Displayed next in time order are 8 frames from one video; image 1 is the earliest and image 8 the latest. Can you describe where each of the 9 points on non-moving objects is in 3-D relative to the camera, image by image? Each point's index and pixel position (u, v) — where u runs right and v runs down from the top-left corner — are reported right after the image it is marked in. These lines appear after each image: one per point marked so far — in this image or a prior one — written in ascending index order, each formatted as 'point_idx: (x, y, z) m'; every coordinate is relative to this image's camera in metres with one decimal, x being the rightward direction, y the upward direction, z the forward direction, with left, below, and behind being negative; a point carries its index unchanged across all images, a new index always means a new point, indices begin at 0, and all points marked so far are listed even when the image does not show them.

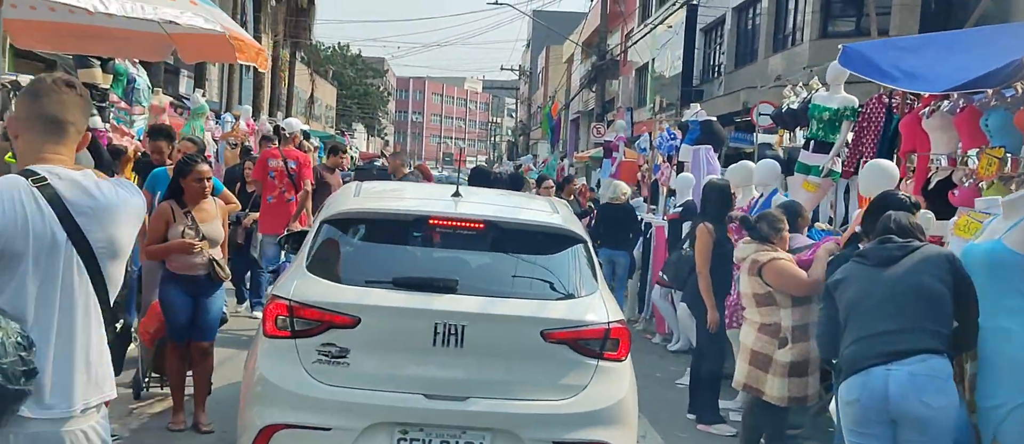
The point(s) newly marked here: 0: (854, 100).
0: (+2.6, +0.9, +9.1) m
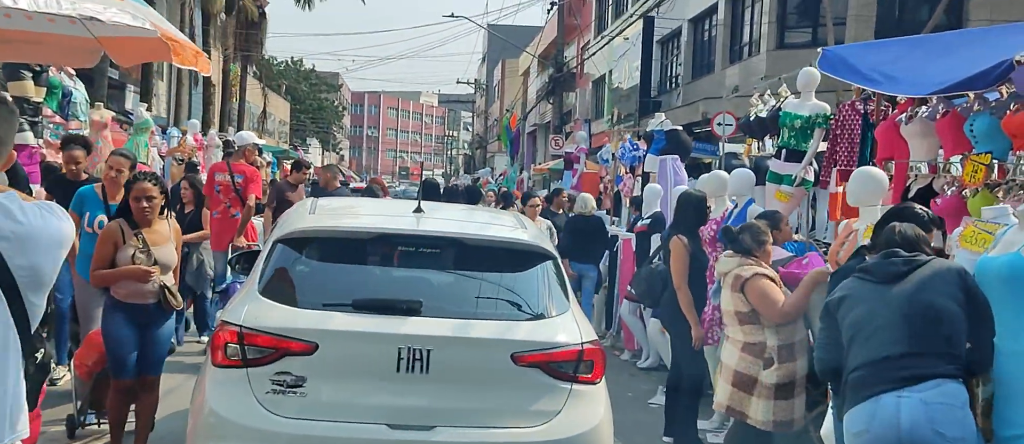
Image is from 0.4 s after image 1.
0: (+2.3, +0.8, +8.8) m
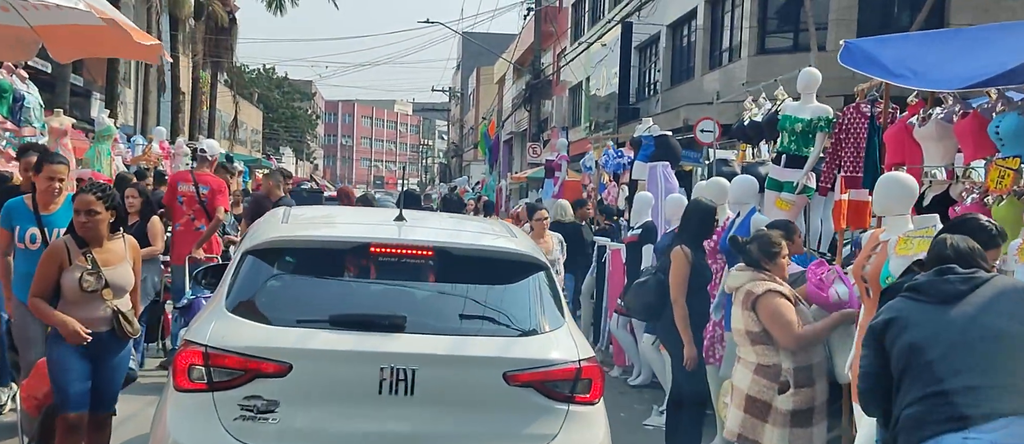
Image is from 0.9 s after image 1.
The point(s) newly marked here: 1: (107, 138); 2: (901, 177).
0: (+2.2, +0.8, +8.3) m
1: (-4.6, +1.0, +13.5) m
2: (+1.6, +0.2, +5.1) m
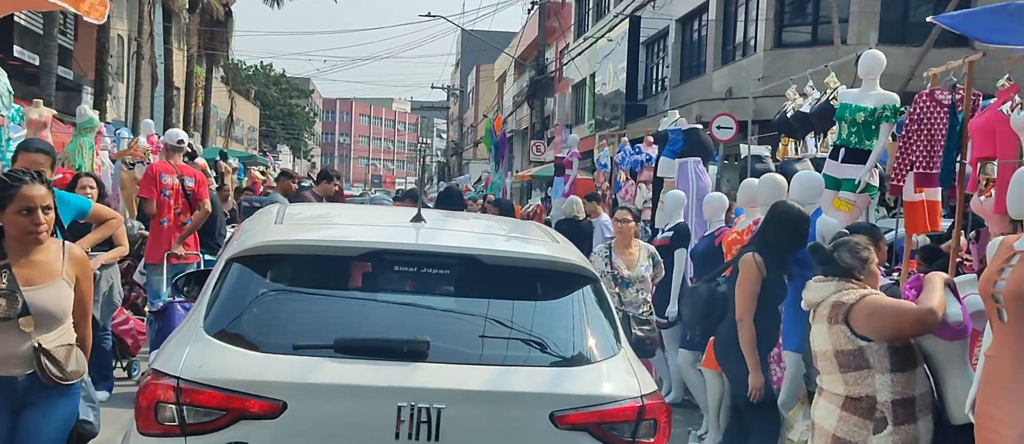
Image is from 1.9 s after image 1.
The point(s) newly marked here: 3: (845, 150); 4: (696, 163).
0: (+2.4, +0.8, +7.4) m
1: (-4.4, +1.0, +12.6) m
2: (+1.8, +0.2, +4.1) m
3: (+2.1, +0.5, +7.5) m
4: (+1.6, +0.5, +10.1) m
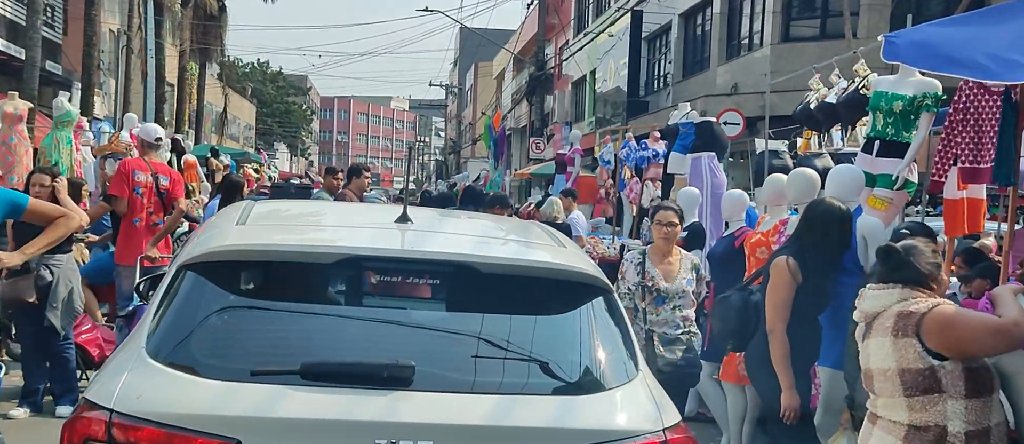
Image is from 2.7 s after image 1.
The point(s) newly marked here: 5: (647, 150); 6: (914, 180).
0: (+2.4, +0.8, +6.7) m
1: (-4.4, +1.0, +11.9) m
2: (+1.8, +0.2, +3.4) m
3: (+2.1, +0.5, +6.8) m
4: (+1.6, +0.5, +9.4) m
5: (+1.6, +0.8, +13.8) m
6: (+2.3, +0.2, +6.7) m
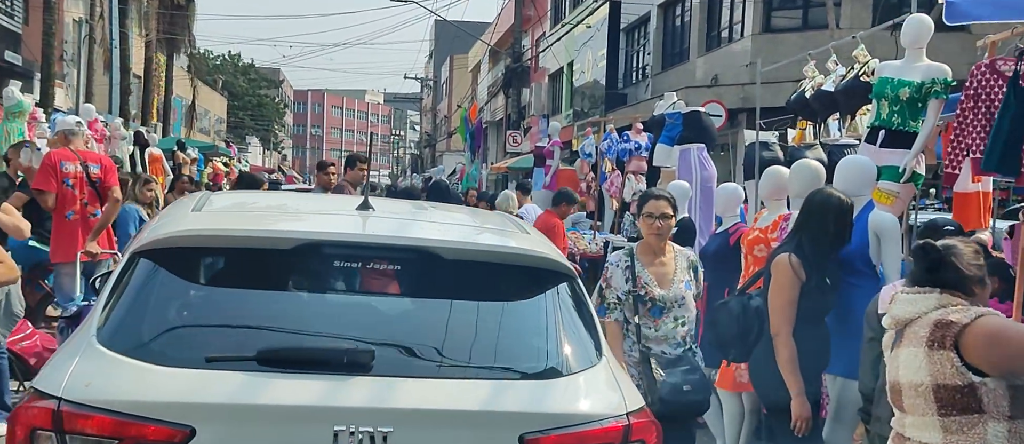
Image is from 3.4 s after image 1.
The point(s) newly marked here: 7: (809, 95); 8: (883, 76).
0: (+2.3, +0.8, +6.3) m
1: (-4.6, +1.0, +11.3) m
2: (+1.8, +0.2, +3.0) m
3: (+2.0, +0.5, +6.4) m
4: (+1.4, +0.5, +9.0) m
5: (+1.3, +0.9, +13.4) m
6: (+2.2, +0.3, +6.3) m
7: (+2.0, +0.8, +8.0) m
8: (+2.0, +0.8, +6.4) m
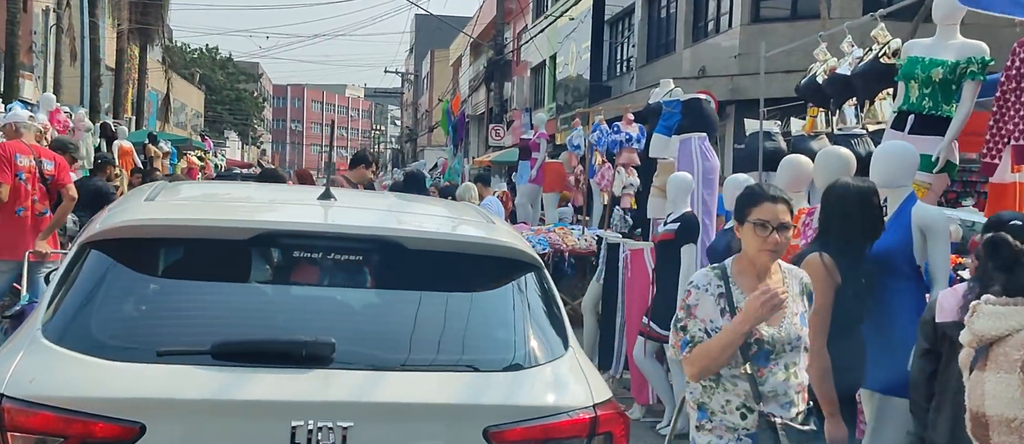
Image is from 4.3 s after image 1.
0: (+2.2, +0.8, +5.7) m
1: (-4.8, +1.0, +10.6) m
2: (+1.8, +0.2, +2.4) m
3: (+1.9, +0.5, +5.8) m
4: (+1.3, +0.6, +8.4) m
5: (+1.1, +0.9, +12.8) m
6: (+2.1, +0.3, +5.7) m
7: (+1.9, +0.9, +7.4) m
8: (+1.9, +0.8, +5.8) m
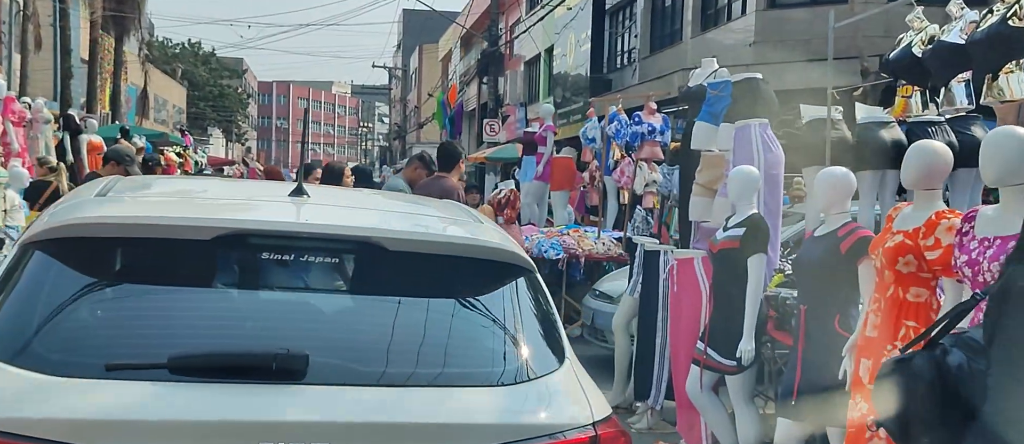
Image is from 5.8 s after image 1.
0: (+2.4, +0.8, +4.3) m
1: (-4.6, +1.0, +9.2) m
2: (+2.0, +0.2, +1.0) m
3: (+2.1, +0.5, +4.4) m
4: (+1.4, +0.6, +7.0) m
5: (+1.2, +0.9, +11.4) m
6: (+2.3, +0.3, +4.4) m
7: (+2.0, +0.9, +6.0) m
8: (+2.1, +0.8, +4.5) m
